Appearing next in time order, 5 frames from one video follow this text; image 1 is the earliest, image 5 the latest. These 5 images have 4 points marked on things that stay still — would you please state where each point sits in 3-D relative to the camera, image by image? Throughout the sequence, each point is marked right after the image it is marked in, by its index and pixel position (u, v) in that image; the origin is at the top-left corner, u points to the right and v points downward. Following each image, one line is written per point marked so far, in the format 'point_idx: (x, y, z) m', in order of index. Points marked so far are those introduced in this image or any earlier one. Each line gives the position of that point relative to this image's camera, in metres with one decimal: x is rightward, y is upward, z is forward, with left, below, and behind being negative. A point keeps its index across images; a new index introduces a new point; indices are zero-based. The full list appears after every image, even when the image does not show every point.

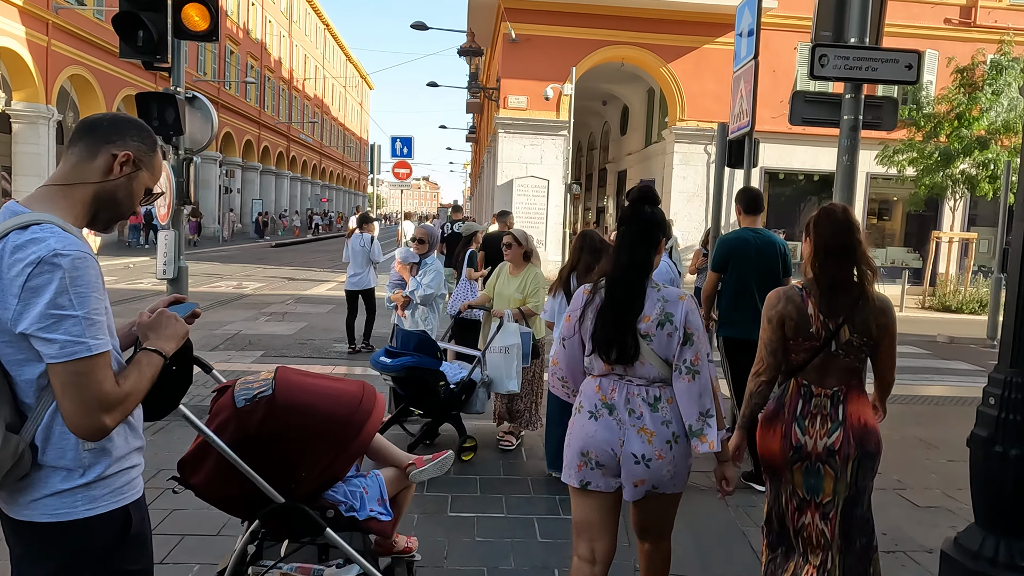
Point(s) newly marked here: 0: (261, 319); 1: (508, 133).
0: (-3.7, -0.4, +9.7) m
1: (-0.1, +4.2, +18.1) m
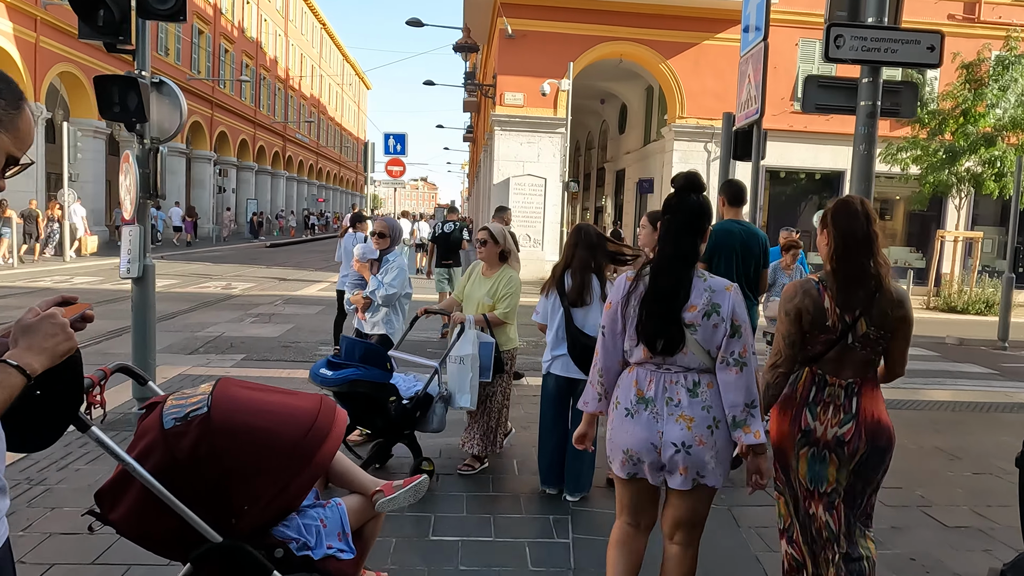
0: (-3.7, -0.5, +9.4) m
1: (-0.2, +4.2, +17.8) m
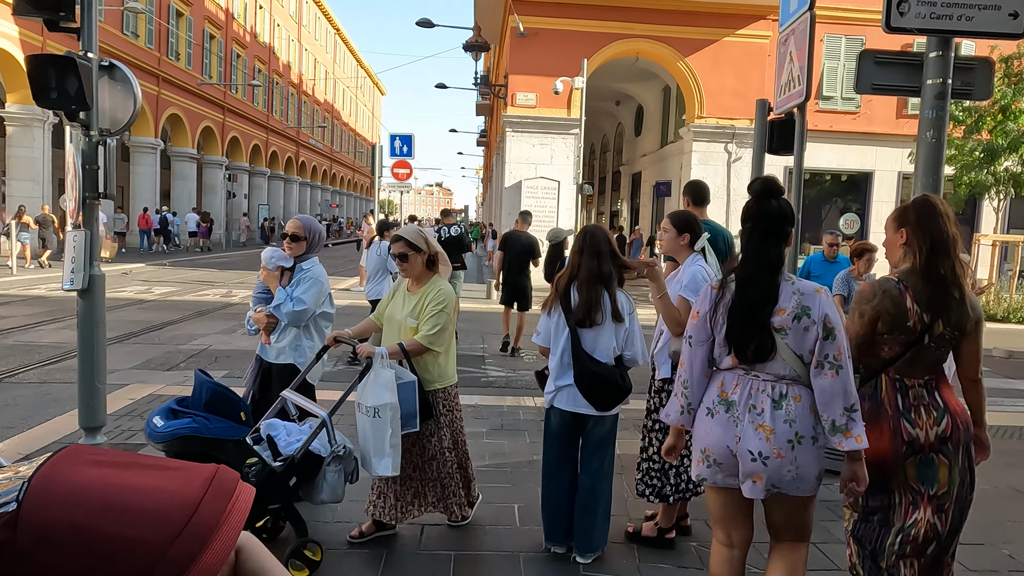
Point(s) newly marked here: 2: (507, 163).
0: (-3.6, -0.6, +8.8) m
1: (+0.1, +4.0, +17.2) m
2: (-0.1, +3.3, +17.3) m
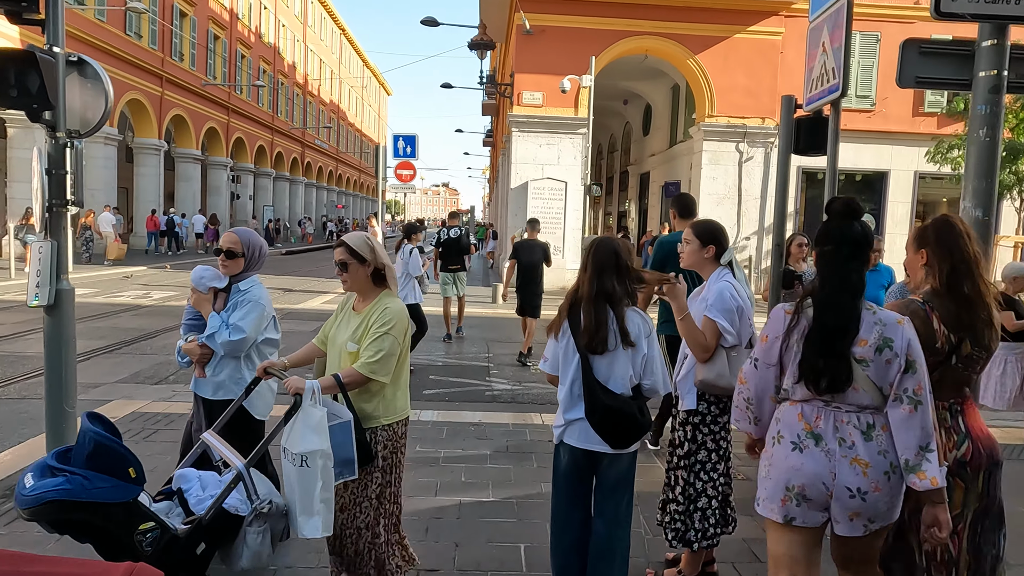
0: (-3.5, -0.7, +8.5) m
1: (+0.3, +4.0, +16.8) m
2: (0.0, +3.2, +16.9) m
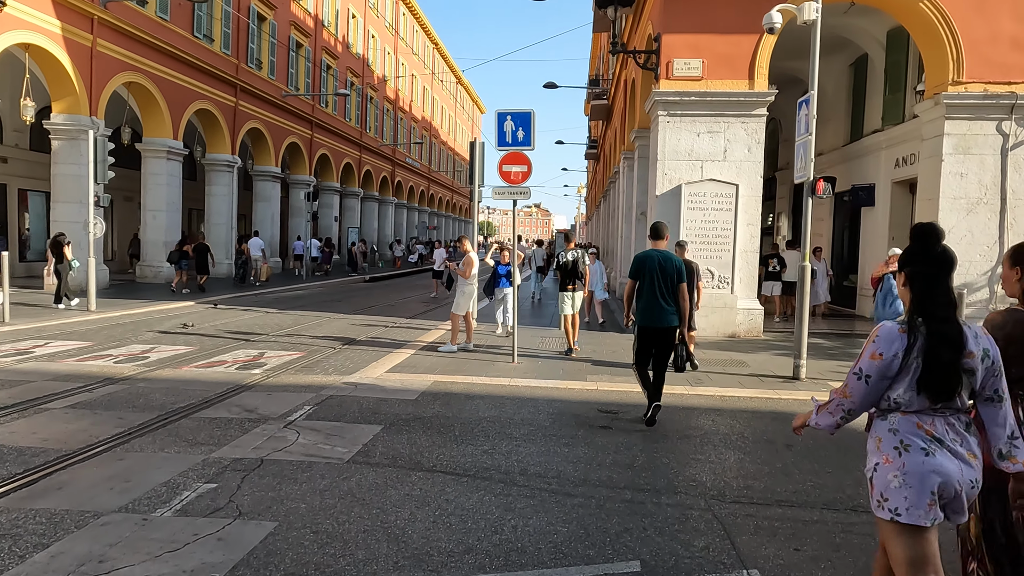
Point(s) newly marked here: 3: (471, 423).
0: (-2.0, -1.3, +4.1) m
1: (+2.9, +3.1, +12.0) m
2: (+2.7, +2.3, +12.0) m
3: (-0.3, -1.2, +5.9) m
